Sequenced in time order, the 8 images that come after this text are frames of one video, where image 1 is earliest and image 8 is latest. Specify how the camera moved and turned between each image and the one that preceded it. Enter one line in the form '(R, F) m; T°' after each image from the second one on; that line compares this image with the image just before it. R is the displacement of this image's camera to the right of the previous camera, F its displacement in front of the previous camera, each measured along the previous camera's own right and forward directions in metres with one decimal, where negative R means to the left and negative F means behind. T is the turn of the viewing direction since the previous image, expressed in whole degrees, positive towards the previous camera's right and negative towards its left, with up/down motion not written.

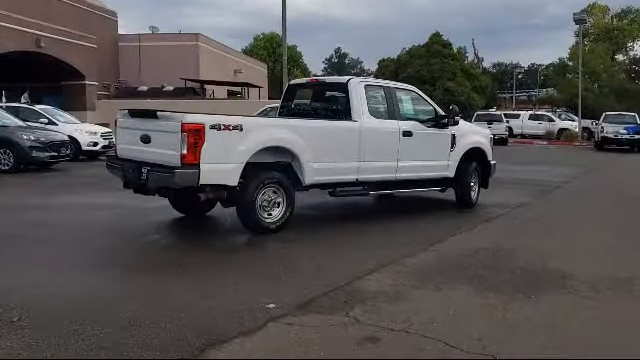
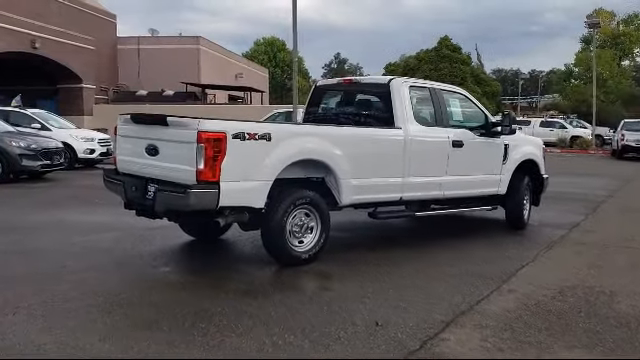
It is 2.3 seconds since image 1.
(-0.5, +1.5) m; 0°
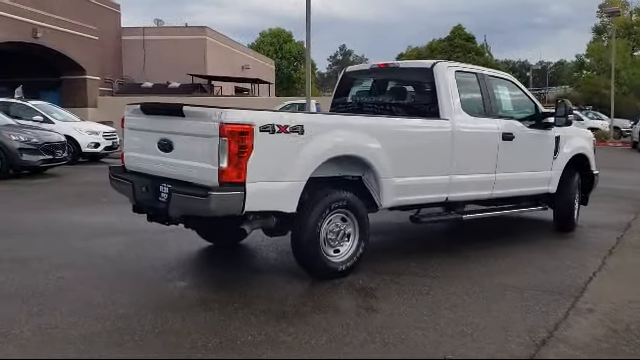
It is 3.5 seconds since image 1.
(-0.3, +1.0) m; 0°
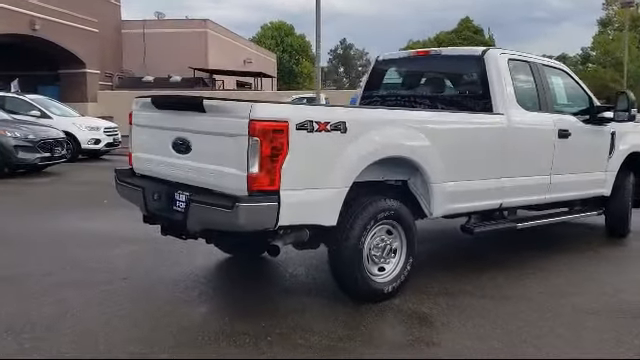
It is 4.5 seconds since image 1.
(-0.4, +0.9) m; 0°
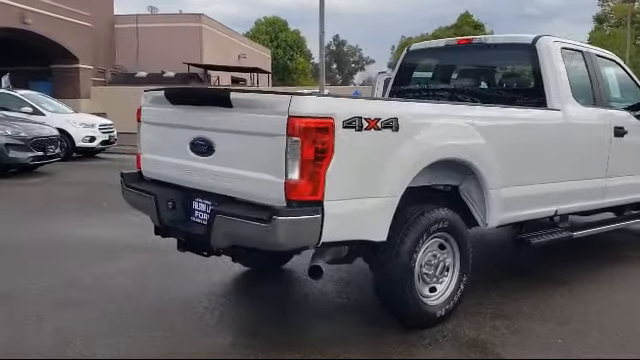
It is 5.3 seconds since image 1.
(-0.4, +0.7) m; +1°
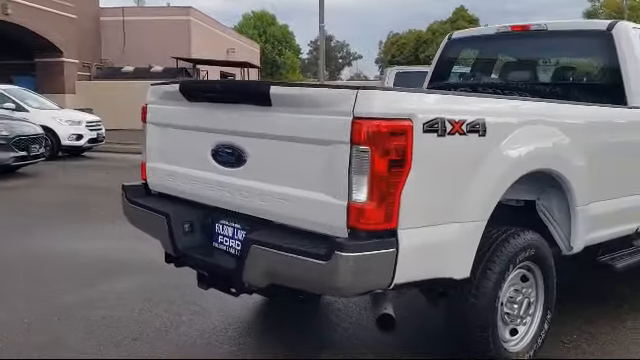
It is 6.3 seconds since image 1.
(-0.4, +0.9) m; +1°
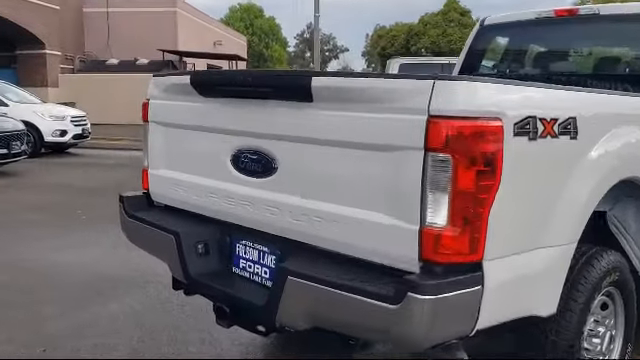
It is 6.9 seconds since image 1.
(-0.3, +0.6) m; +1°
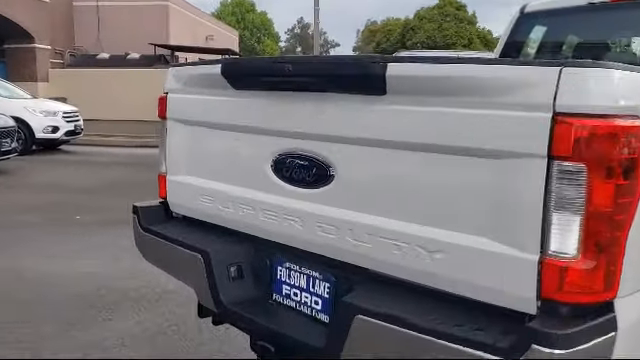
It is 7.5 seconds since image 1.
(-0.3, +0.5) m; +1°
